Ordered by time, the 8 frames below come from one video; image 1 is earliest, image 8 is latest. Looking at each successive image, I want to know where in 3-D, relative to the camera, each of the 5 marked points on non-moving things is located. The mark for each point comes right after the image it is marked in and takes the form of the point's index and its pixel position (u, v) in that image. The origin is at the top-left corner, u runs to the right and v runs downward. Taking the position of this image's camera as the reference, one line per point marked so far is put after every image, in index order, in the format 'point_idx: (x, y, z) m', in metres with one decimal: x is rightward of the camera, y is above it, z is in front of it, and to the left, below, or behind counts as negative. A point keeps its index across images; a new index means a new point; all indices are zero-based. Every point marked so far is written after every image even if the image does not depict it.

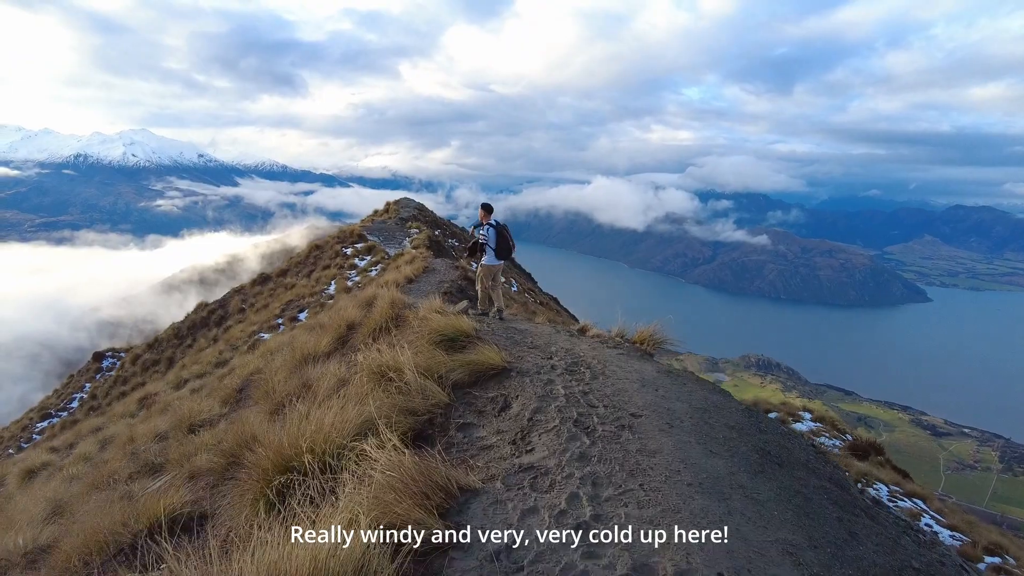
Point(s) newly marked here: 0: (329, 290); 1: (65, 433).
0: (-7.8, -0.1, +19.8) m
1: (-14.3, -4.7, +14.8) m
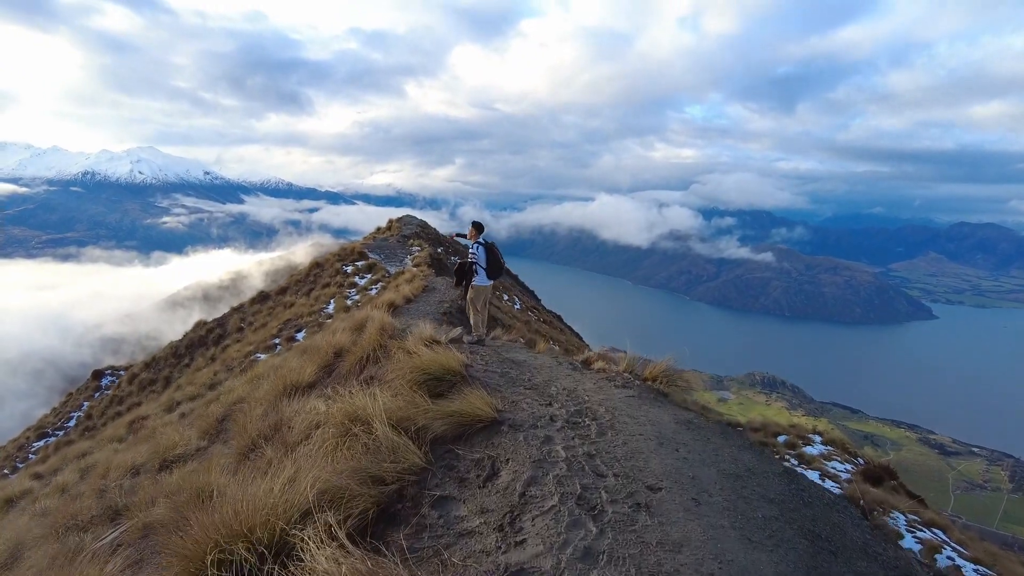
0: (-7.7, -0.9, +19.4) m
1: (-14.2, -5.3, +14.3) m
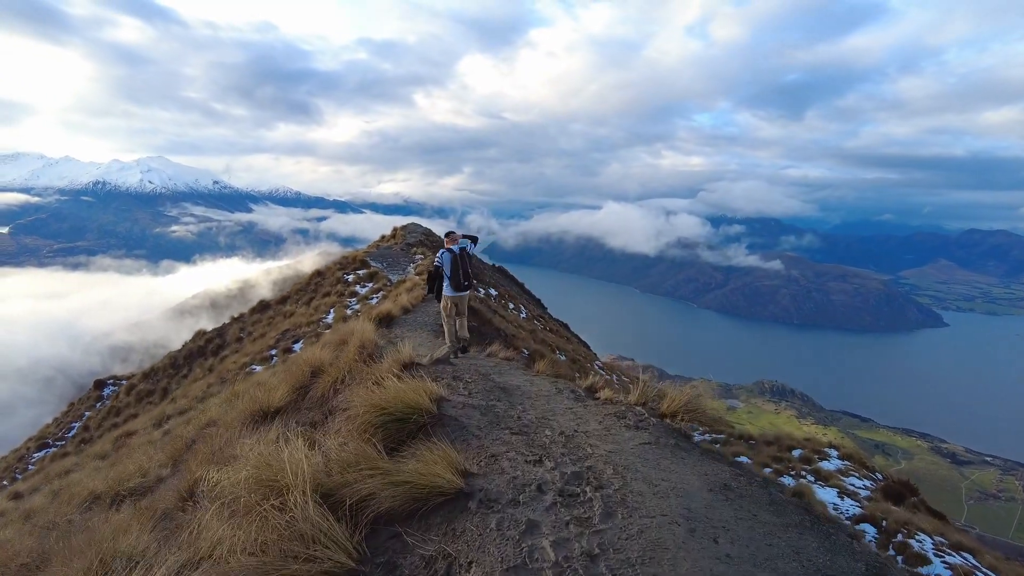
0: (-7.6, -1.2, +18.8) m
1: (-14.1, -5.6, +13.8) m
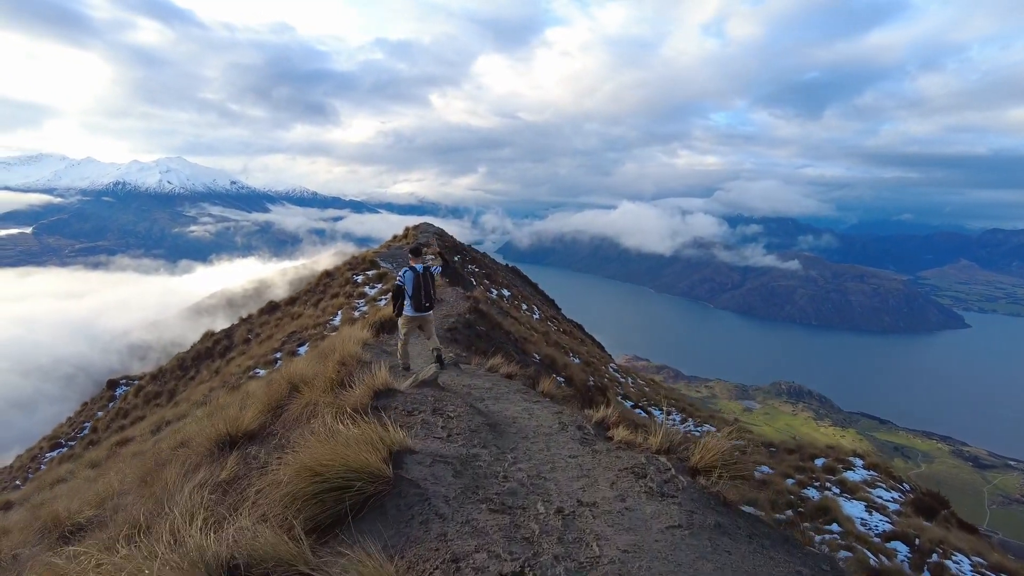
0: (-7.1, -1.3, +18.4) m
1: (-13.9, -5.6, +13.6) m
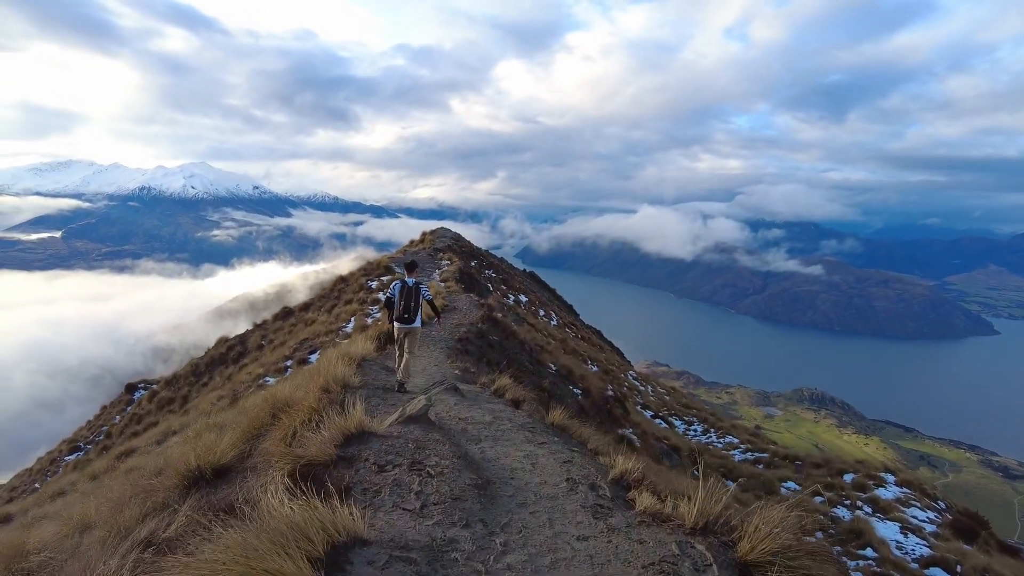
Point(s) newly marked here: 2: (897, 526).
0: (-6.6, -1.6, +18.1) m
1: (-13.5, -5.8, +13.5) m
2: (+13.8, -8.4, +16.6) m
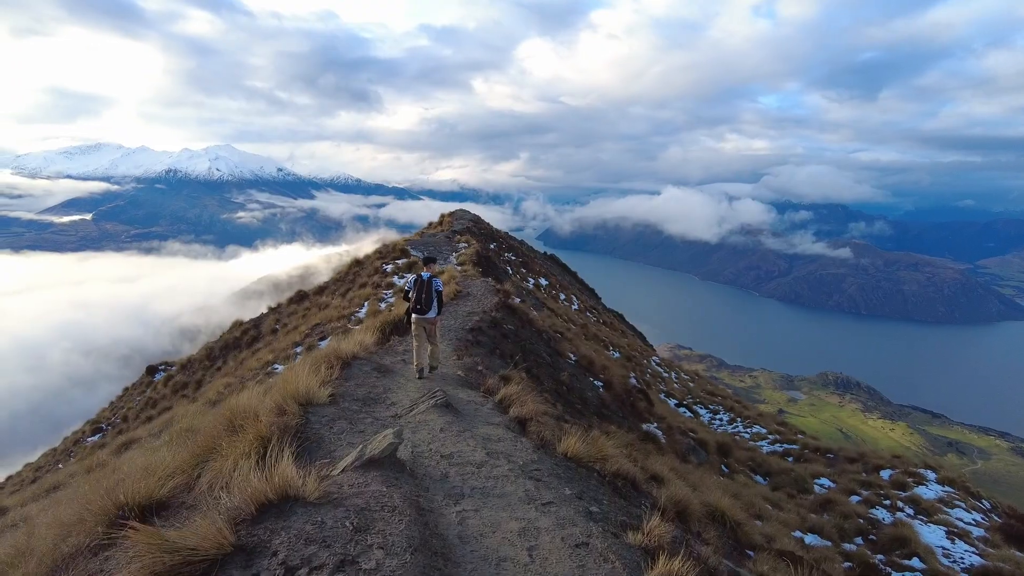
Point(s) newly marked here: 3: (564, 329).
0: (-5.9, -1.0, +17.4) m
1: (-13.1, -5.3, +13.3) m
2: (+14.3, -8.0, +15.2) m
3: (+2.1, -1.8, +19.1) m
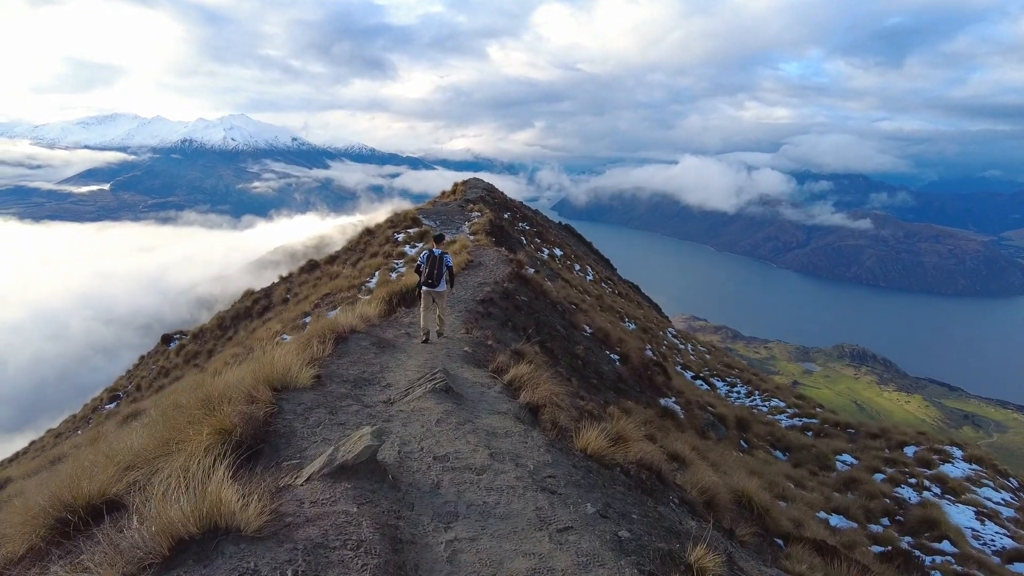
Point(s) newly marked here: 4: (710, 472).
0: (-5.4, +0.2, +16.9) m
1: (-12.7, -4.4, +13.3) m
2: (+14.7, -7.1, +14.5) m
3: (+2.7, -0.6, +18.4) m
4: (+3.1, -2.9, +7.2) m
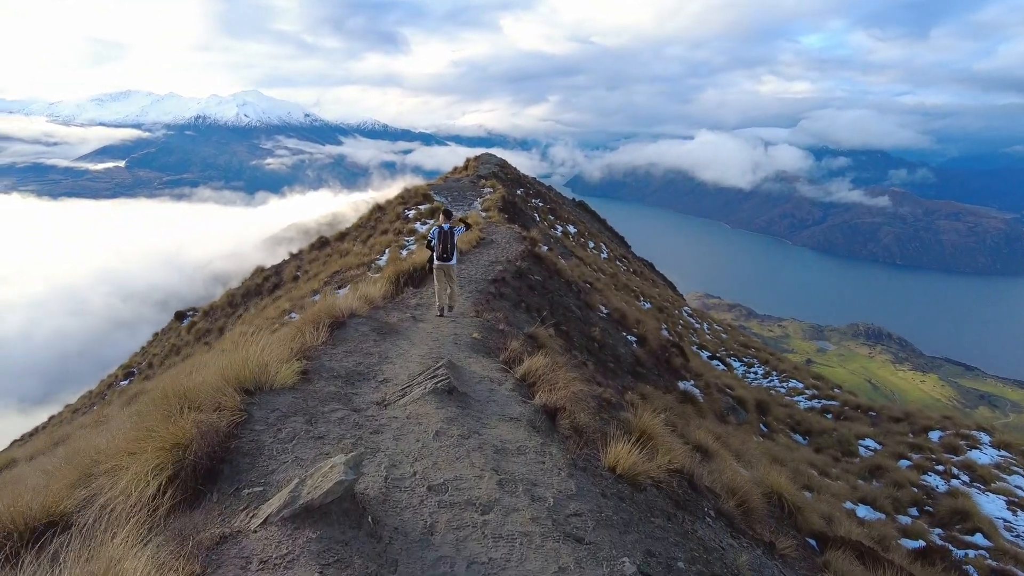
0: (-4.9, +0.9, +16.4) m
1: (-12.3, -3.8, +13.3) m
2: (+15.1, -6.6, +13.8) m
3: (+3.2, +0.3, +17.8) m
4: (+3.3, -2.6, +6.7) m
